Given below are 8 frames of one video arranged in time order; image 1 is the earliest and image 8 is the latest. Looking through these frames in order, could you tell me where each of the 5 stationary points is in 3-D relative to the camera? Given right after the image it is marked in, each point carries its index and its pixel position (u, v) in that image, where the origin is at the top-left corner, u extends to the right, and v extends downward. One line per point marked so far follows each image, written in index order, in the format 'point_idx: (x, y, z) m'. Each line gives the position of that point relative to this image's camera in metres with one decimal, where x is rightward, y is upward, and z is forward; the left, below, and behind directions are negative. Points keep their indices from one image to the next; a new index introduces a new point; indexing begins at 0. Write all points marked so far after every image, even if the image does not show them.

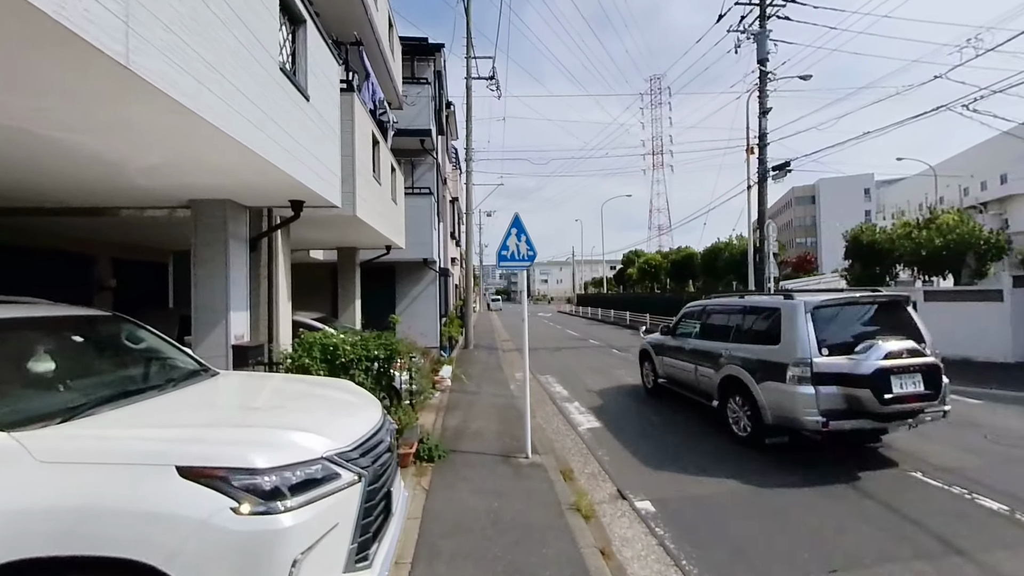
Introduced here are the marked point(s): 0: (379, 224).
0: (-2.9, +1.4, +9.4) m
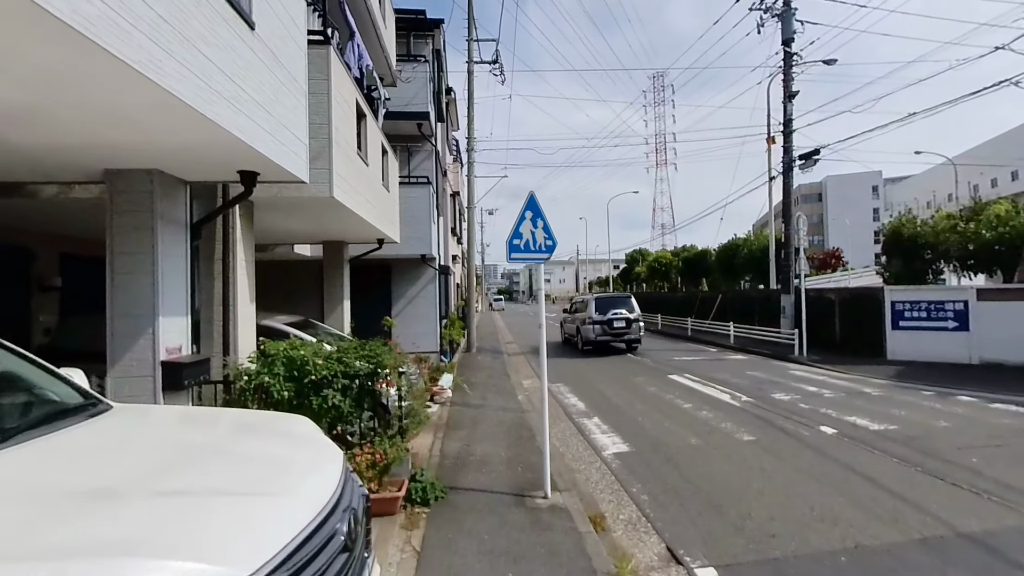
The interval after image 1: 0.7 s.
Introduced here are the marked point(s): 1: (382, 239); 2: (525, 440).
0: (-2.8, +1.4, +8.1) m
1: (-3.2, +1.2, +10.3) m
2: (+0.2, -2.8, +7.6) m
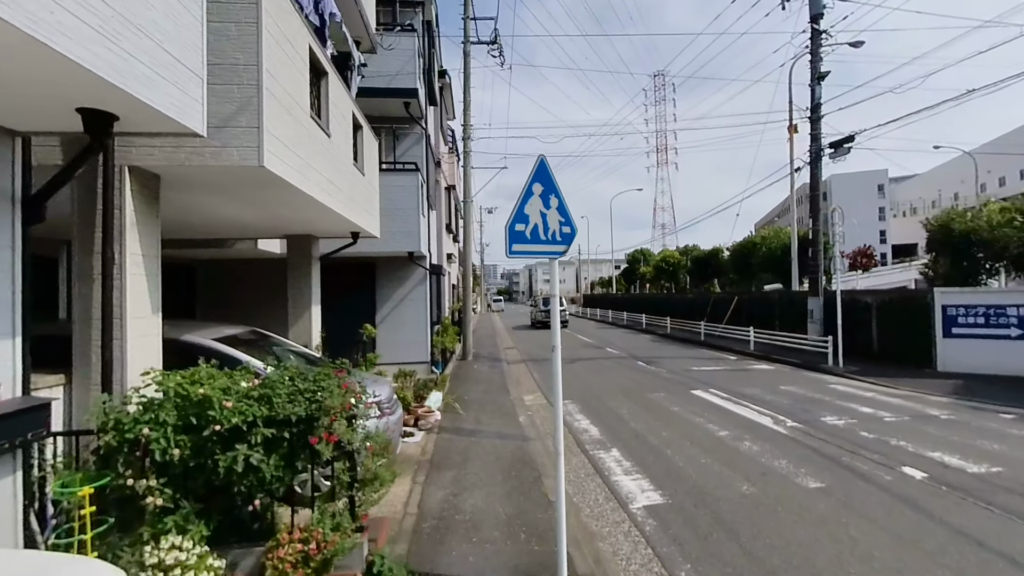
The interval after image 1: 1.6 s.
0: (-2.7, +1.4, +6.5) m
1: (-3.2, +1.2, +8.7) m
2: (+0.2, -2.8, +6.0) m
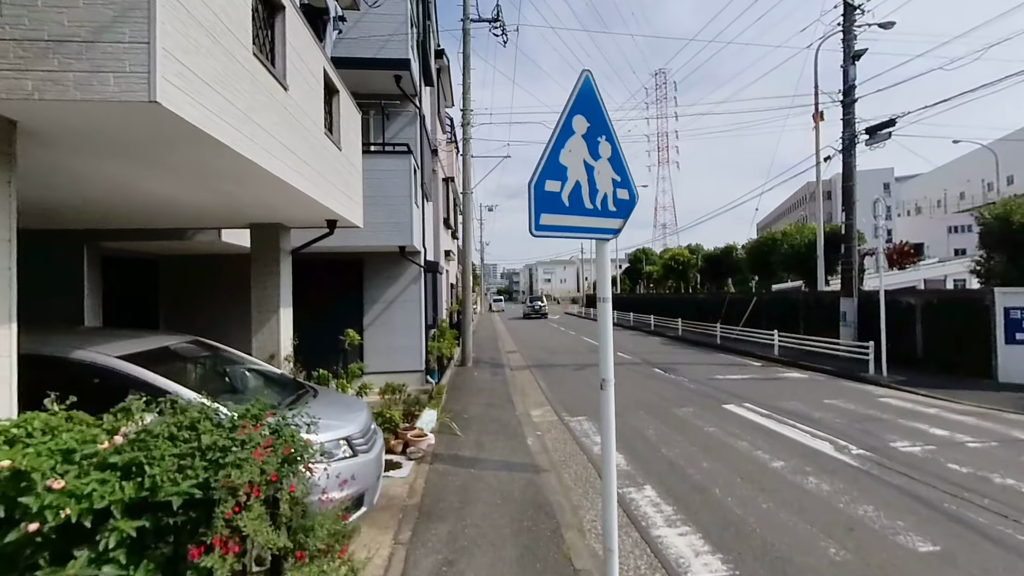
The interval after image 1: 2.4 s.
0: (-2.6, +1.4, +5.1) m
1: (-3.1, +1.2, +7.3) m
2: (+0.4, -2.8, +4.6) m
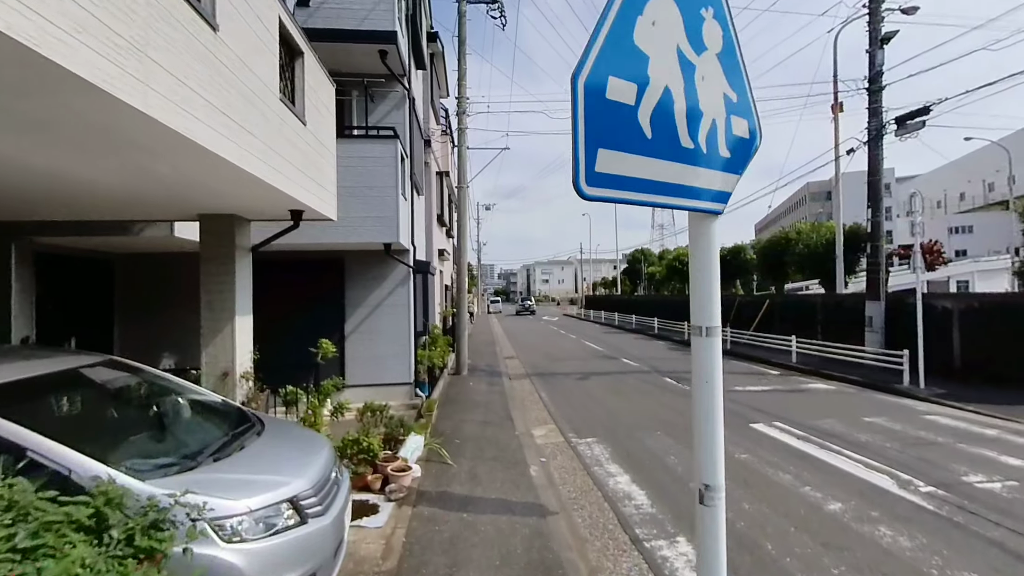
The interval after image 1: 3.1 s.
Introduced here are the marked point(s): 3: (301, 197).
0: (-2.6, +1.3, +3.9) m
1: (-3.1, +1.1, +6.1) m
2: (+0.4, -2.9, +3.5) m
3: (-2.8, +1.2, +5.7) m
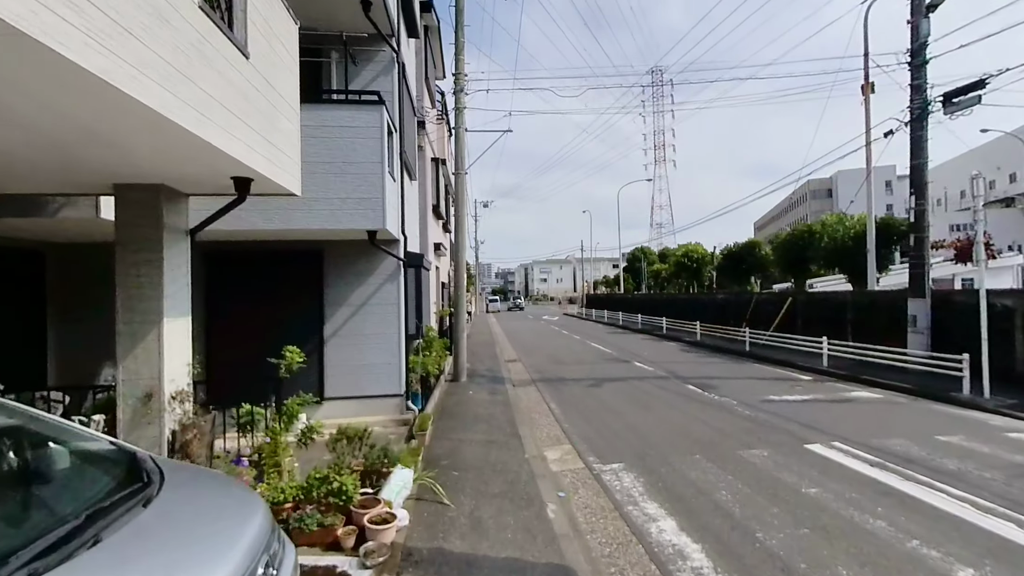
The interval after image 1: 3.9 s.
0: (-2.4, +1.4, +2.5) m
1: (-2.9, +1.2, +4.7) m
2: (+0.6, -2.8, +2.1) m
3: (-2.7, +1.3, +4.3) m
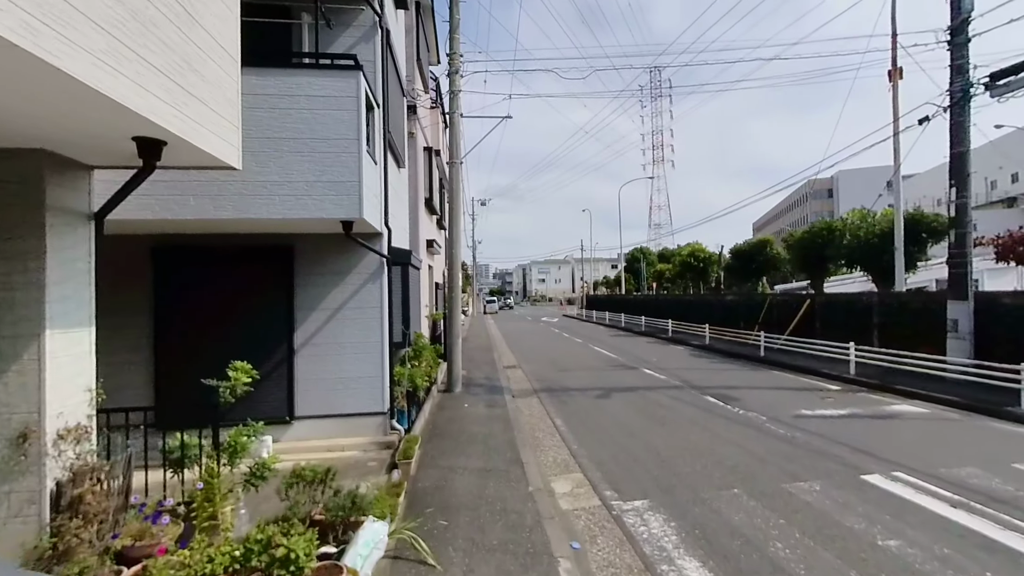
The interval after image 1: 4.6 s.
0: (-2.4, +1.4, +1.3) m
1: (-2.9, +1.2, +3.5) m
2: (+0.6, -2.8, +1.0) m
3: (-2.6, +1.3, +3.1) m
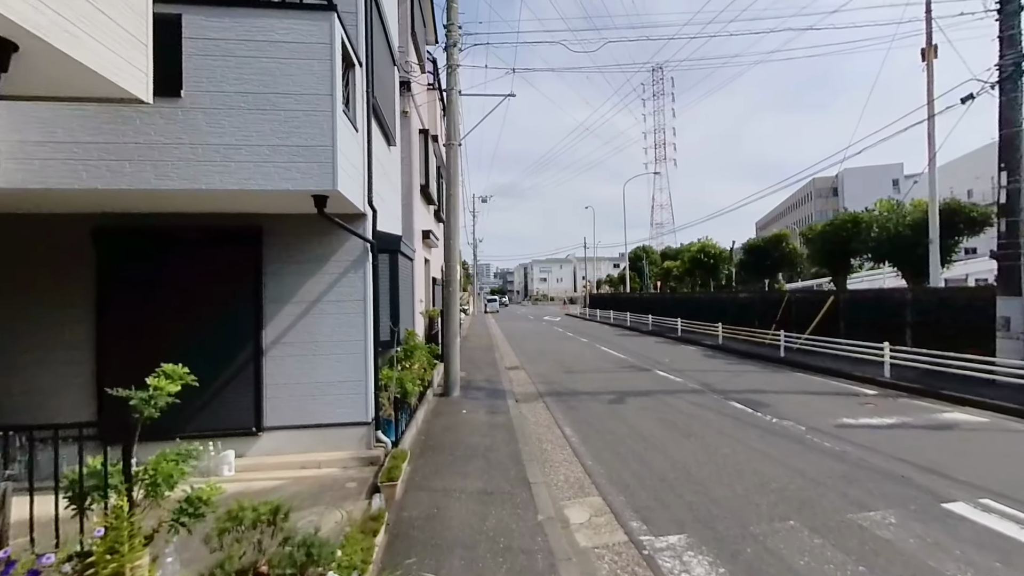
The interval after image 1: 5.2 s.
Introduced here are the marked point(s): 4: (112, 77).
0: (-2.3, +1.6, +0.3) m
1: (-2.8, +1.3, +2.5) m
2: (+0.7, -2.7, -0.1) m
3: (-2.6, +1.4, +2.1) m
4: (-2.6, +1.4, +2.9) m
